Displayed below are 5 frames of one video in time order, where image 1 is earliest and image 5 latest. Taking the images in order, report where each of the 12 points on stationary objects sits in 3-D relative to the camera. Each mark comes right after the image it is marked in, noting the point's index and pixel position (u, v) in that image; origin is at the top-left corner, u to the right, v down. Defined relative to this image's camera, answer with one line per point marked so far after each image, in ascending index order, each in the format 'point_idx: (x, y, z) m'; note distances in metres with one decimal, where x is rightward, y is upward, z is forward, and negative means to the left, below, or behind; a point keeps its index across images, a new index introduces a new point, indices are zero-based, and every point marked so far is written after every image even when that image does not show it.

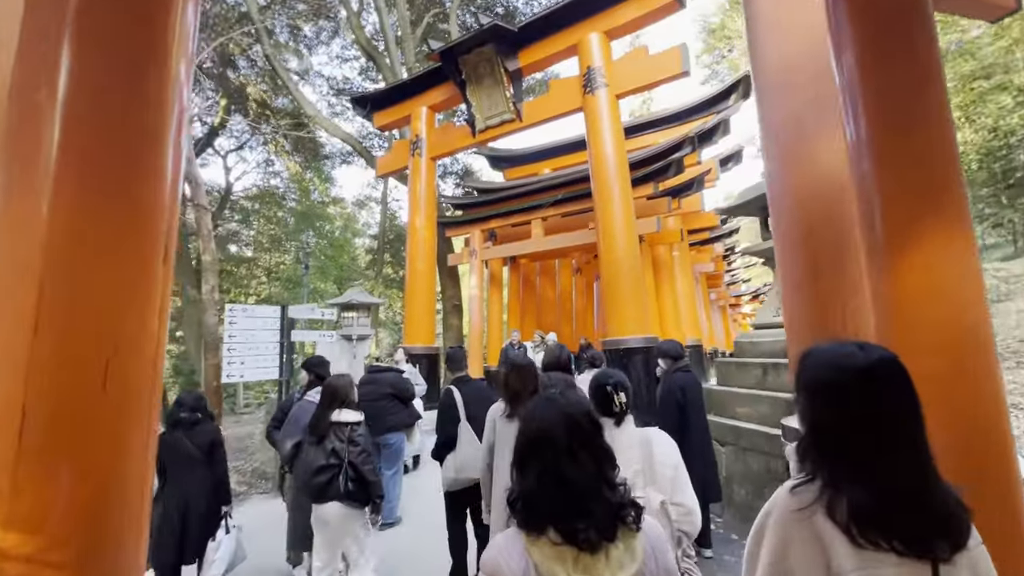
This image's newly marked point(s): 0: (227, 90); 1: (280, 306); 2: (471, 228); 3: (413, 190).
0: (-8.7, +6.0, +14.4) m
1: (-3.2, -0.3, +6.5) m
2: (-0.9, +1.3, +10.5) m
3: (-1.9, +2.0, +9.2) m
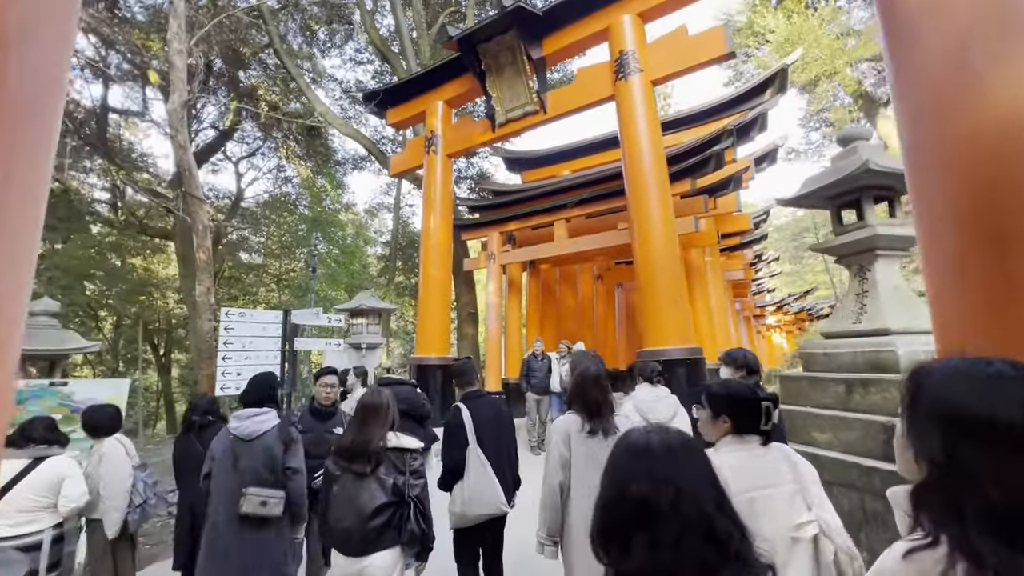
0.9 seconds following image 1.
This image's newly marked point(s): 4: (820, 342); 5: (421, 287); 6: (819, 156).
0: (-8.2, +5.8, +14.1) m
1: (-2.9, -0.3, +5.9) m
2: (-0.5, +1.2, +9.9) m
3: (-1.5, +1.8, +8.7) m
4: (+2.9, -0.5, +4.4) m
5: (-1.6, +0.1, +8.5) m
6: (+10.2, +4.4, +15.5) m
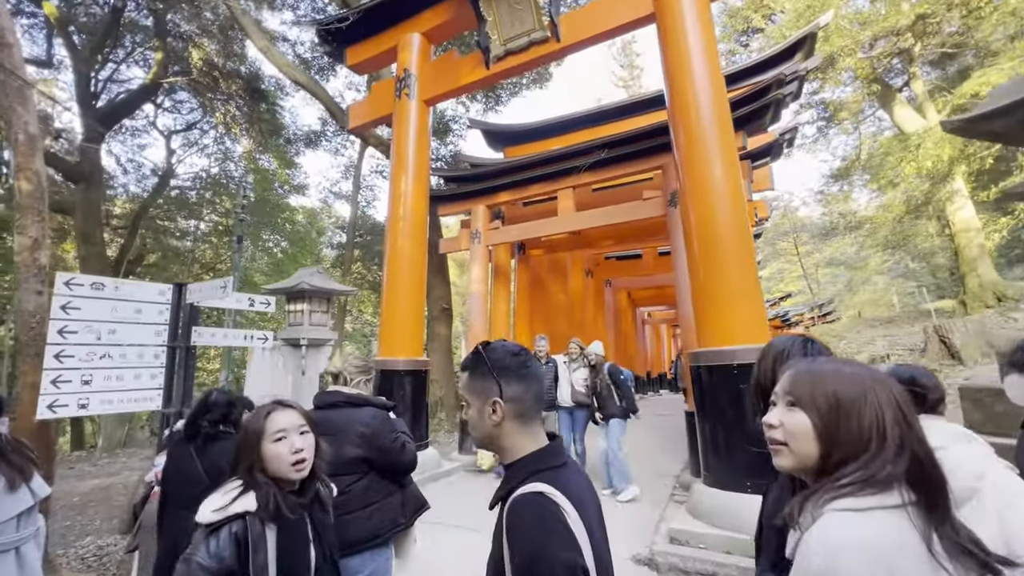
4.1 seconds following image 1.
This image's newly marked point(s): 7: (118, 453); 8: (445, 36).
0: (-8.6, +6.1, +11.7) m
1: (-2.8, 0.0, +3.9) m
2: (-0.7, +1.4, +8.0) m
3: (-1.6, +2.1, +6.7) m
4: (+3.1, -0.3, +2.8) m
5: (-1.7, +0.3, +6.6) m
6: (+9.5, +4.3, +14.6) m
7: (-8.1, -3.4, +9.7) m
8: (-1.0, +3.8, +7.1) m
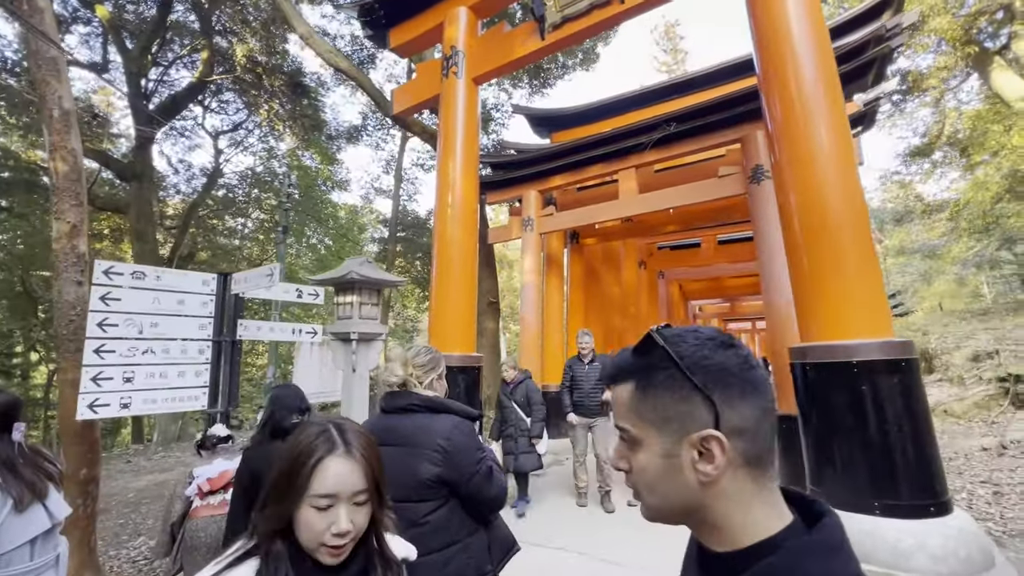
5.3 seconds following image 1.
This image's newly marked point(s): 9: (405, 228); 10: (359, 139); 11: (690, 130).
0: (-7.6, +6.2, +11.7) m
1: (-2.2, +0.1, +3.6) m
2: (+0.1, +1.5, +7.5) m
3: (-0.9, +2.2, +6.3) m
4: (+3.6, -0.2, +2.1) m
5: (-1.0, +0.4, +6.2) m
6: (+10.8, +4.6, +13.3) m
7: (-7.1, -3.3, +9.8) m
8: (-0.3, +3.9, +6.6) m
9: (-3.5, +2.0, +15.3) m
10: (-5.1, +5.0, +15.8) m
11: (+2.3, +2.0, +6.0) m
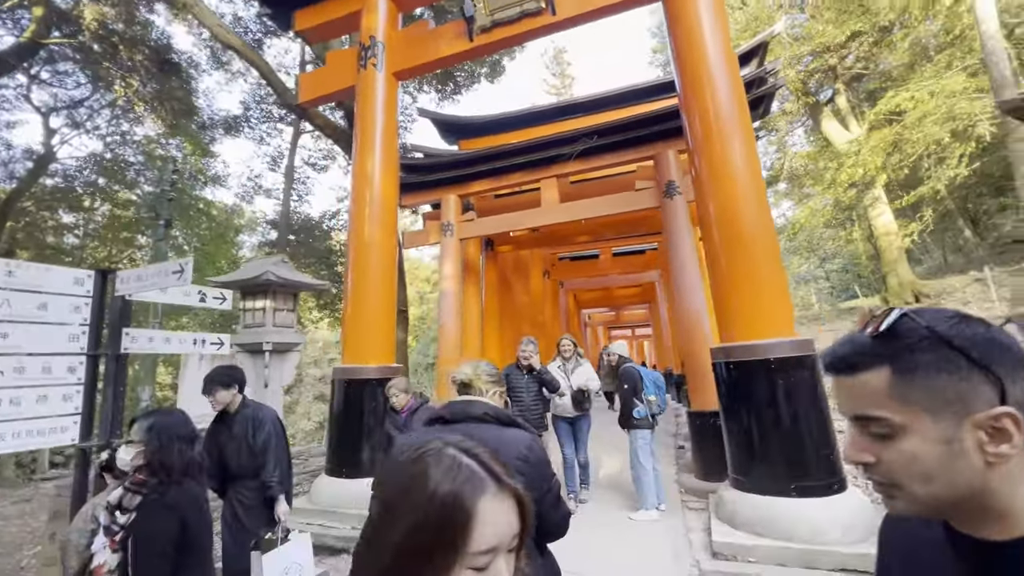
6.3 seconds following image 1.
0: (-9.6, +6.0, +9.7) m
1: (-2.5, +0.1, +2.9) m
2: (-1.2, +1.4, +7.3) m
3: (-1.9, +2.1, +5.9) m
4: (+3.5, -0.2, +2.8) m
5: (-1.9, +0.3, +5.7) m
6: (+7.9, +4.3, +15.5) m
7: (-8.7, -3.4, +7.7) m
8: (-1.3, +3.8, +6.4) m
9: (-6.5, +1.7, +14.0) m
10: (-8.2, +4.7, +14.2) m
11: (+1.3, +1.9, +6.3) m
